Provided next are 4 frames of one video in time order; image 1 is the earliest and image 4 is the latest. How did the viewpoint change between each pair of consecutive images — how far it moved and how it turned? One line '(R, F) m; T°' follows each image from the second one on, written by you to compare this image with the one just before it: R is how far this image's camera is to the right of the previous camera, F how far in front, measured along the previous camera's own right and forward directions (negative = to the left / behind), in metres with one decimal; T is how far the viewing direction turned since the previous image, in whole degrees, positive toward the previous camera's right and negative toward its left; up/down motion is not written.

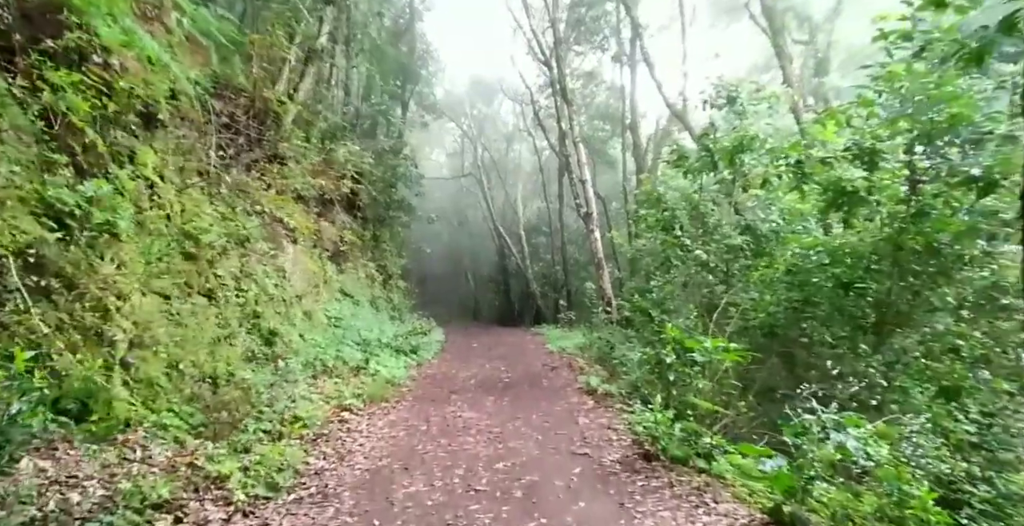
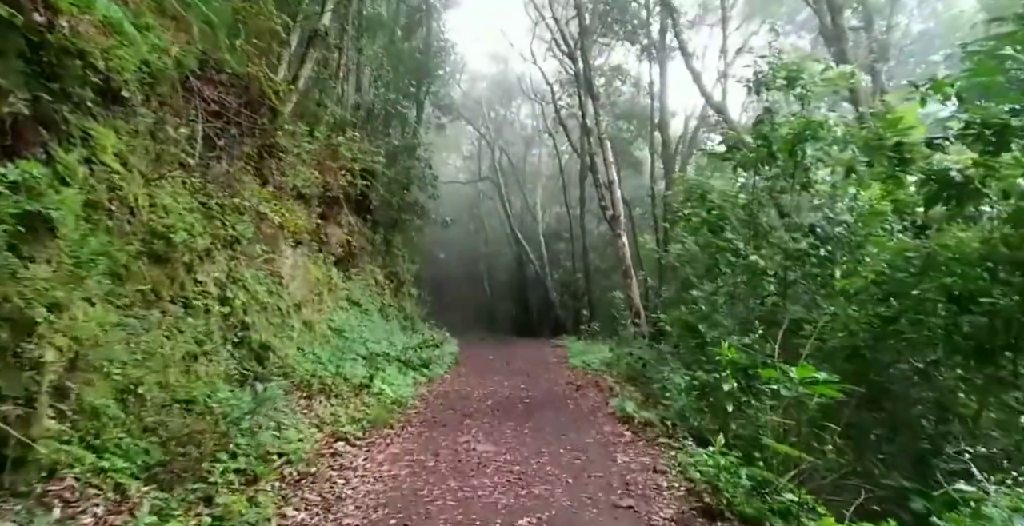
(-0.1, +1.3) m; -2°
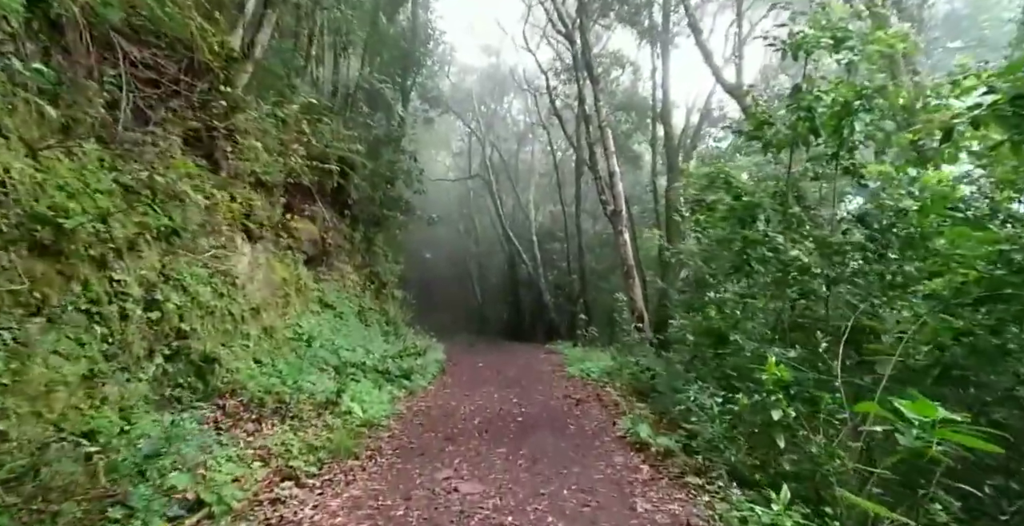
(0.0, +1.4) m; +1°
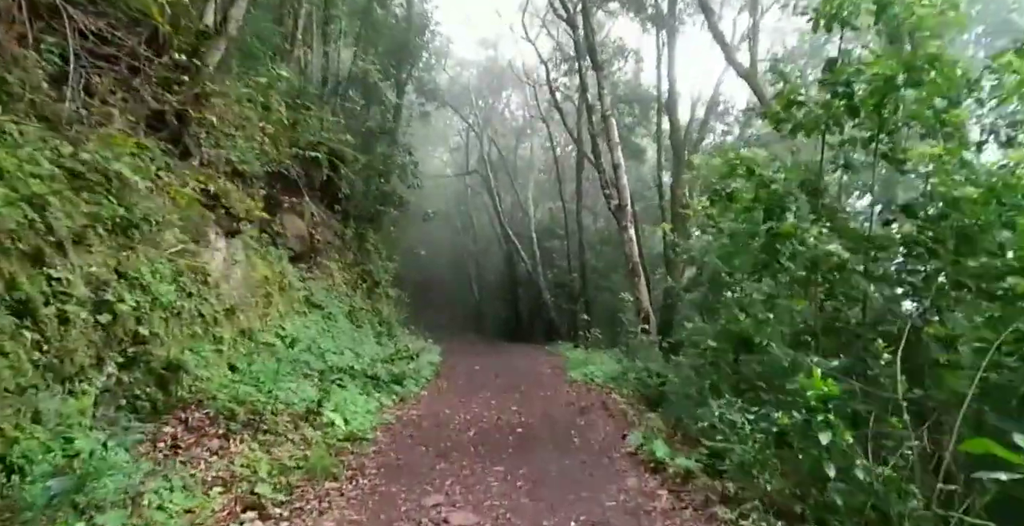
(0.0, +0.8) m; 0°
